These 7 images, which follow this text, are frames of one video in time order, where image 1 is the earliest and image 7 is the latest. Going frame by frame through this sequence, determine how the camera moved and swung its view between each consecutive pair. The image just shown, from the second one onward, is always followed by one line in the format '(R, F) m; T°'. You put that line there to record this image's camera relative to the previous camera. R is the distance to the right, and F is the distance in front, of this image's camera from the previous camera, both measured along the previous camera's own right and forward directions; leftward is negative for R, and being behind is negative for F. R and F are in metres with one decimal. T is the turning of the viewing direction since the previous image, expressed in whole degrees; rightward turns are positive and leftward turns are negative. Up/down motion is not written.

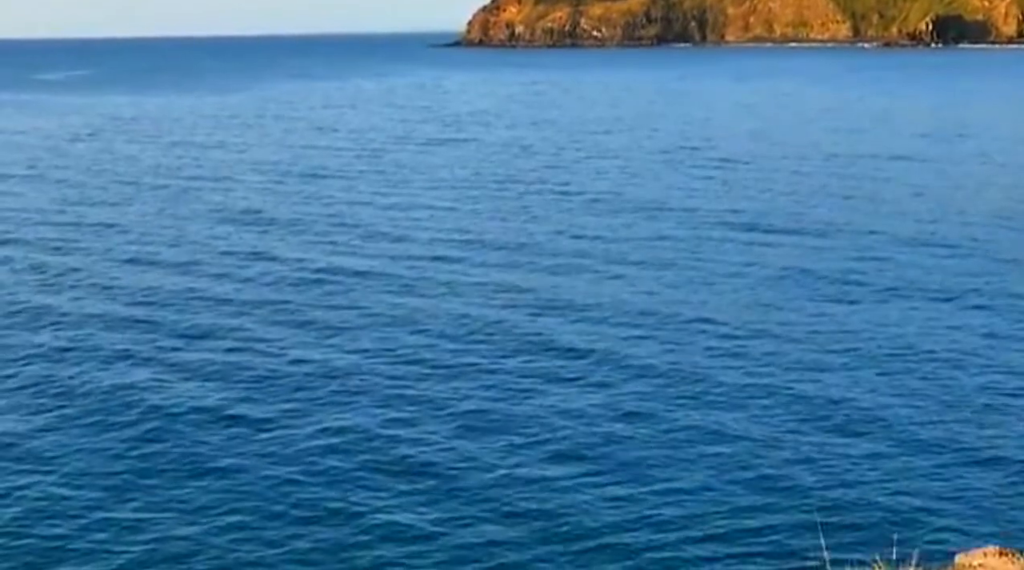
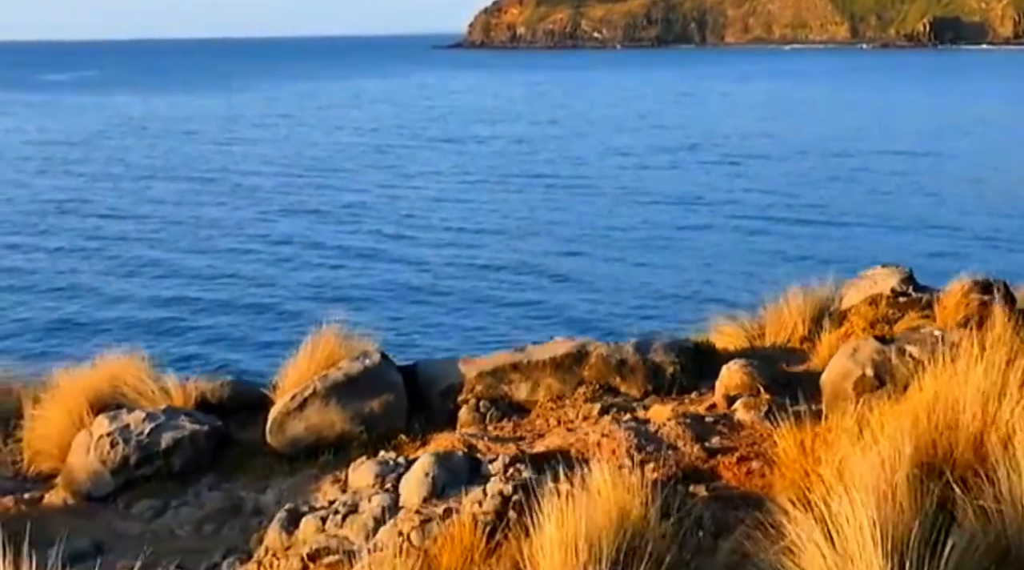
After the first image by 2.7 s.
(-0.3, -3.0) m; 0°
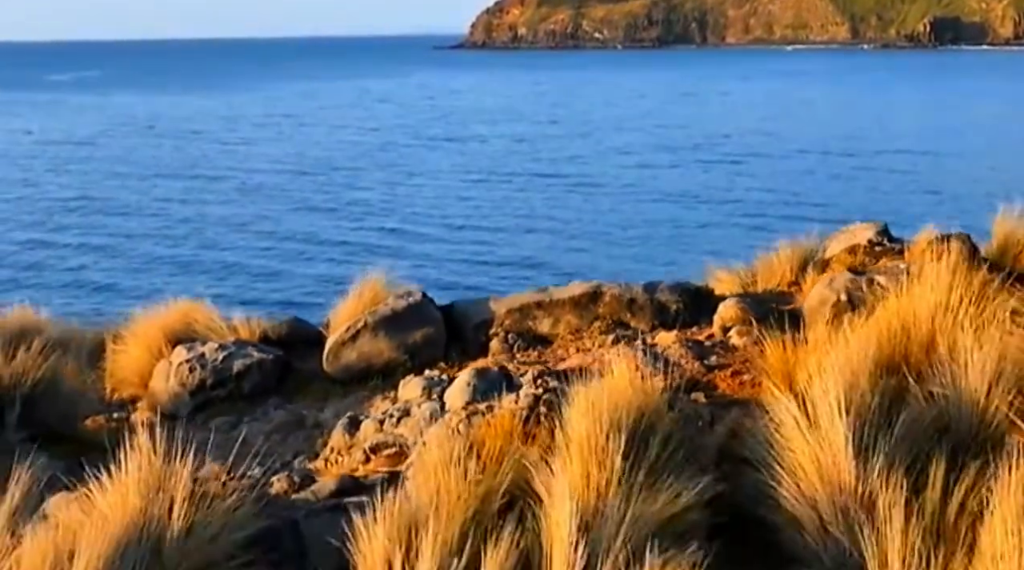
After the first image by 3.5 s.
(-0.1, -1.0) m; 0°
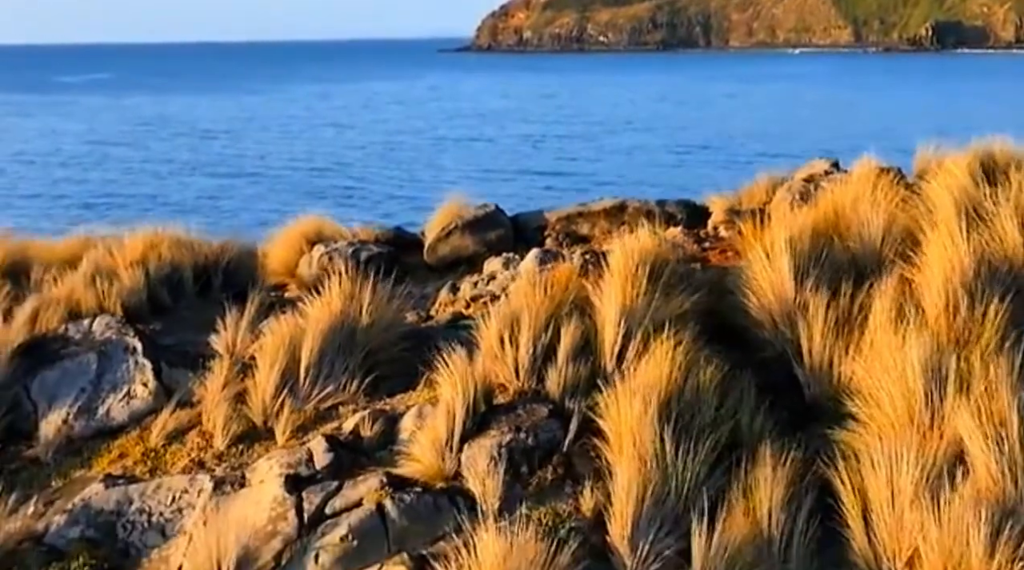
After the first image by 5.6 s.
(-0.3, -2.9) m; 0°
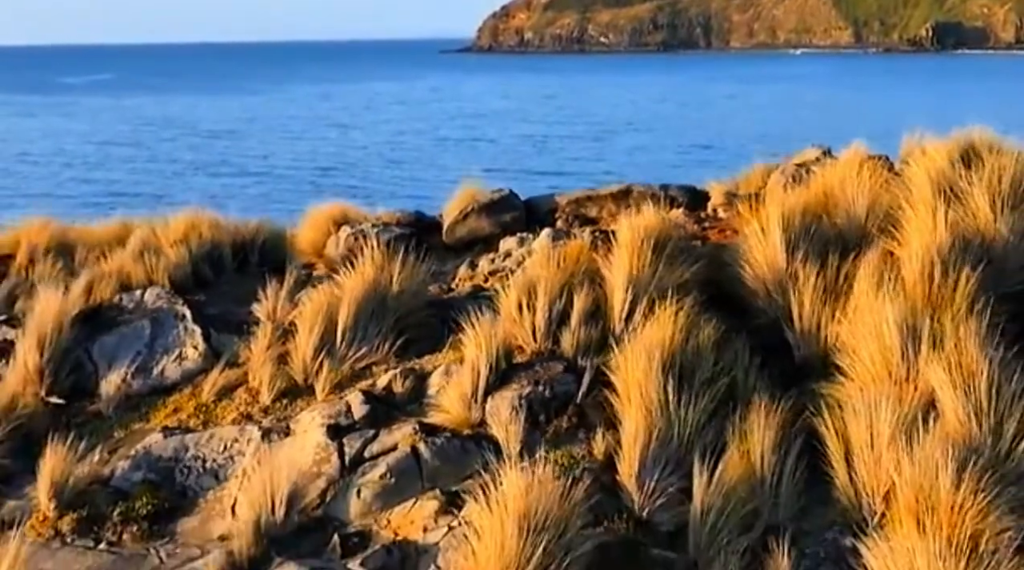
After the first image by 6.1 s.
(-0.1, -0.8) m; 0°
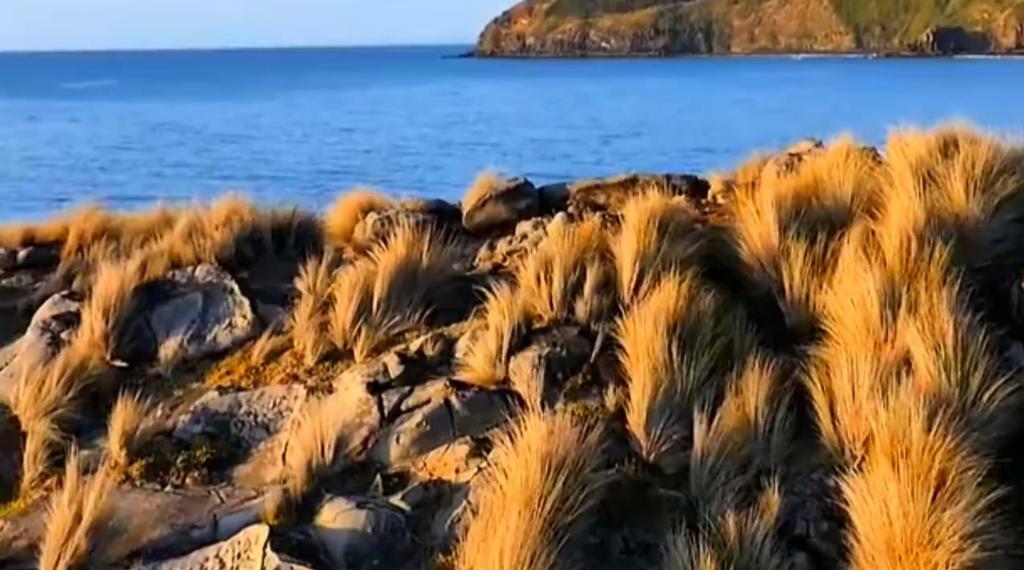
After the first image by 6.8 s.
(-0.1, -0.9) m; 0°
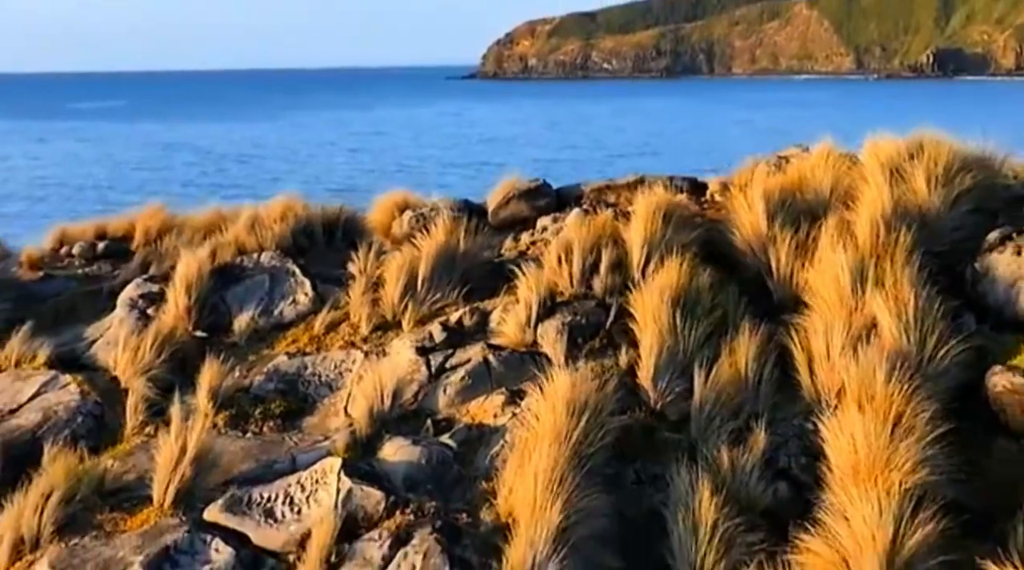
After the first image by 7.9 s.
(-0.1, -1.5) m; 0°
